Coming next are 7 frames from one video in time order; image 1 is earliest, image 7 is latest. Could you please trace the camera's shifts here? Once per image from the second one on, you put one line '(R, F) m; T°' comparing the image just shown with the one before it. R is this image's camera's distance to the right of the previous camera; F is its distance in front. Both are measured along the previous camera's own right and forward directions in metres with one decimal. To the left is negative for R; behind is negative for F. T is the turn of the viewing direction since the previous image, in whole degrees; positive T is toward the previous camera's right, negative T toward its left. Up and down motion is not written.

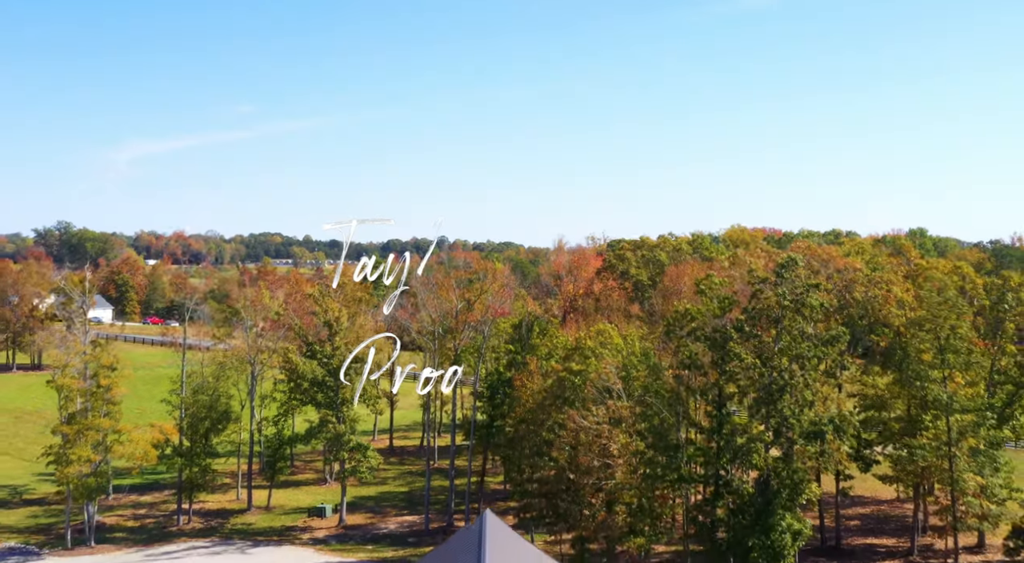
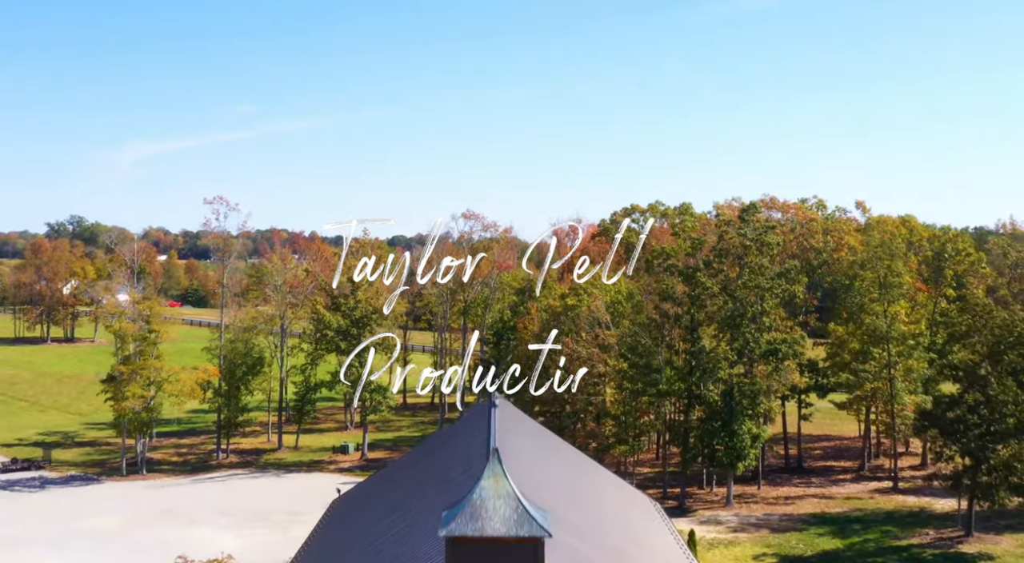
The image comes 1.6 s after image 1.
(-0.2, -6.7) m; 0°
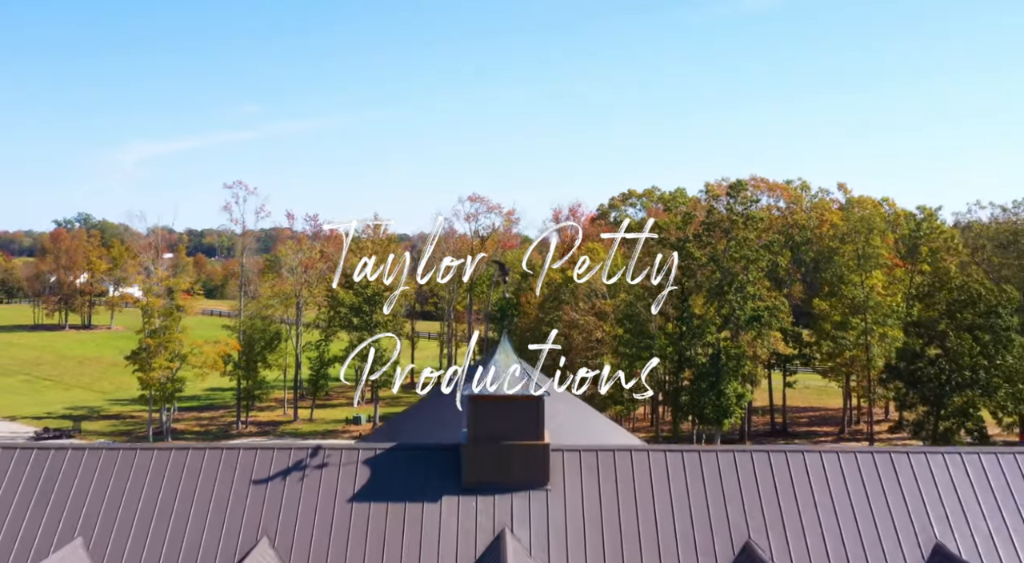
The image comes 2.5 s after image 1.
(-0.2, -3.6) m; 0°
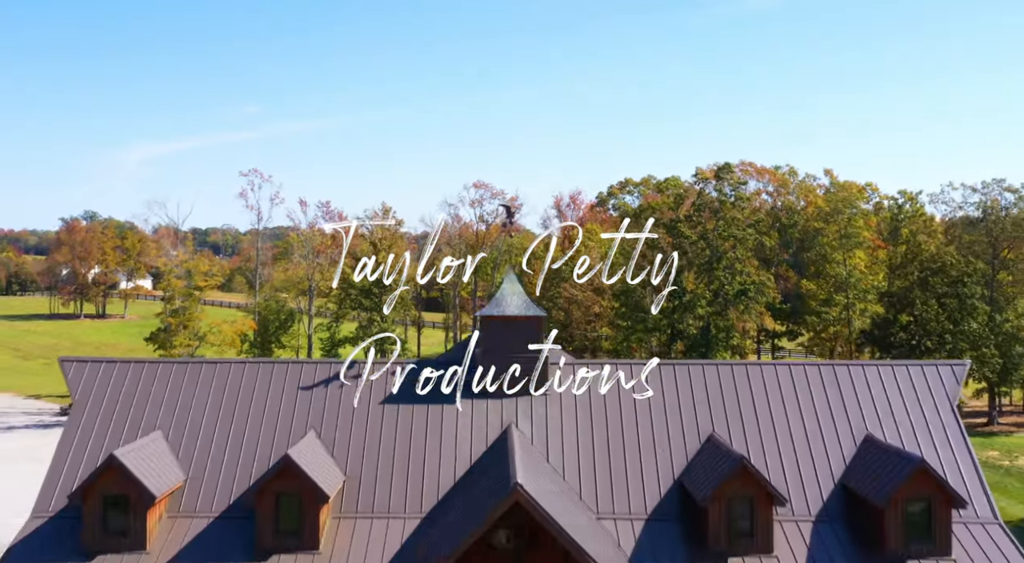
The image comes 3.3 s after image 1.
(-0.1, -3.2) m; 0°
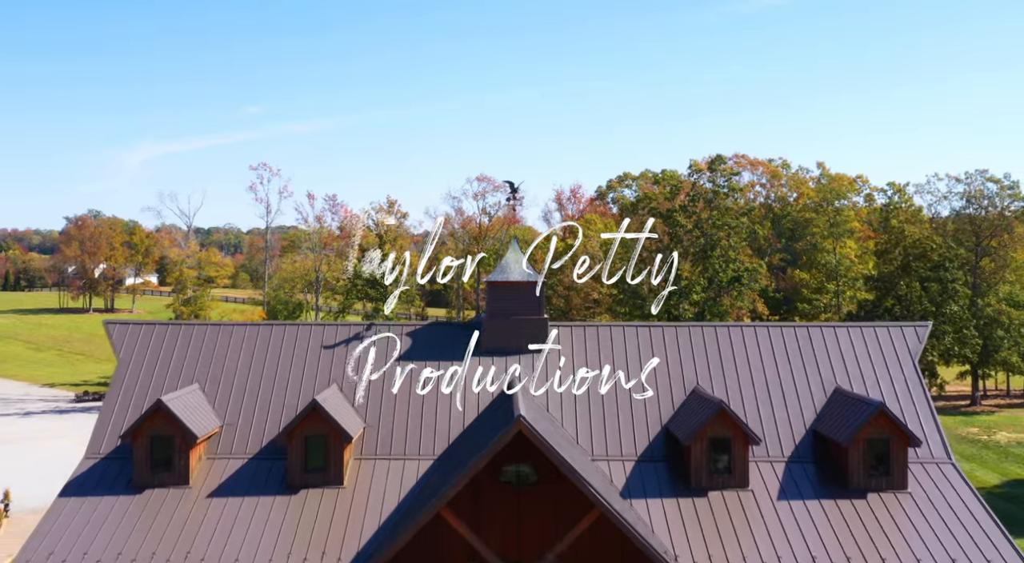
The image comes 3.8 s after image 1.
(0.0, -2.0) m; 0°
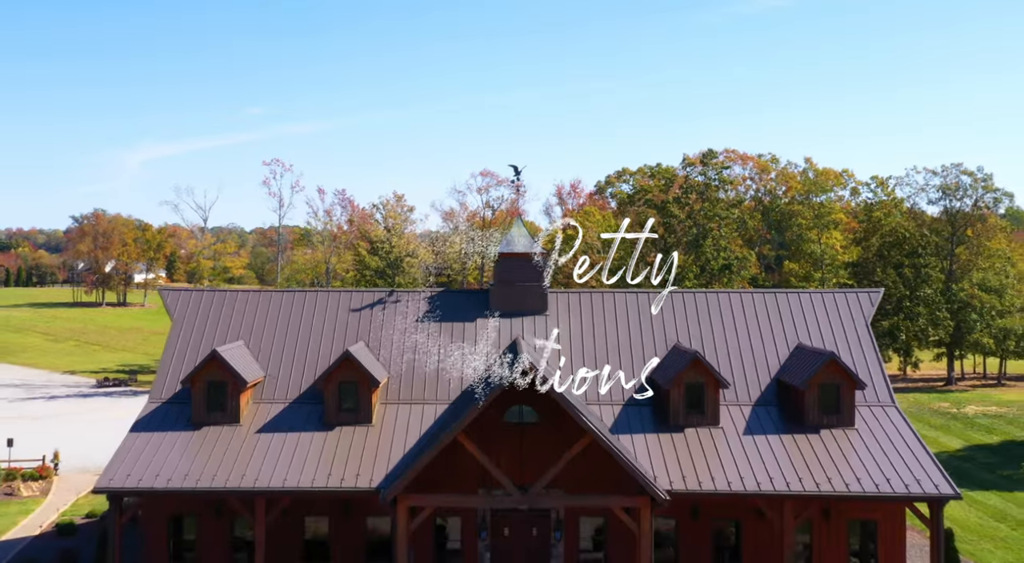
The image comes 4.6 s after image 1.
(-0.1, -3.1) m; 0°
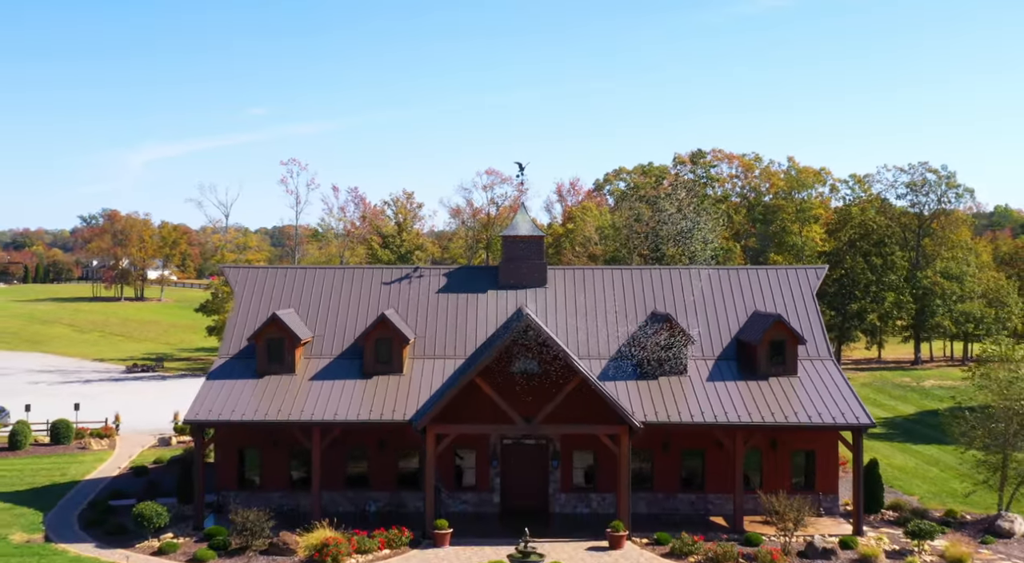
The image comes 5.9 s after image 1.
(-0.1, -4.8) m; 0°
